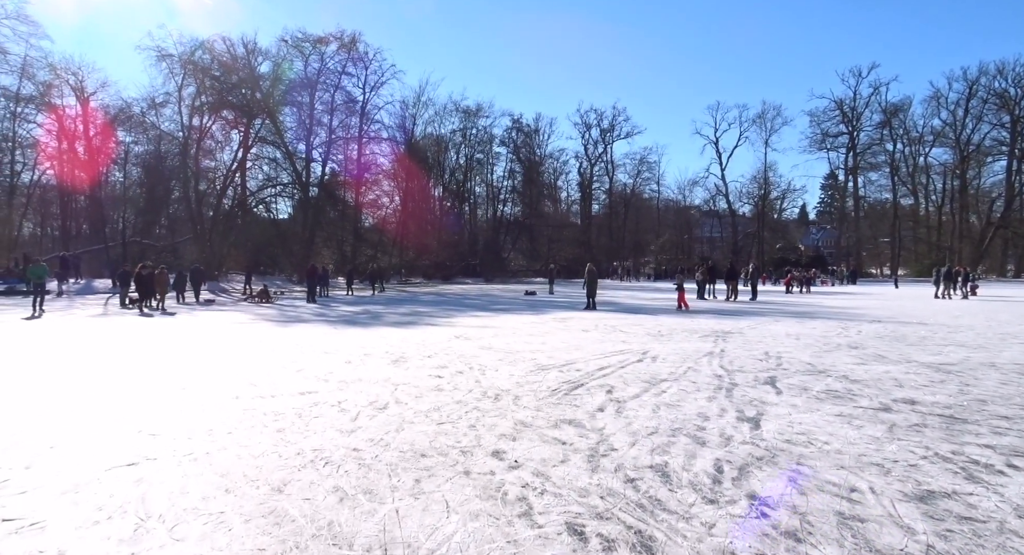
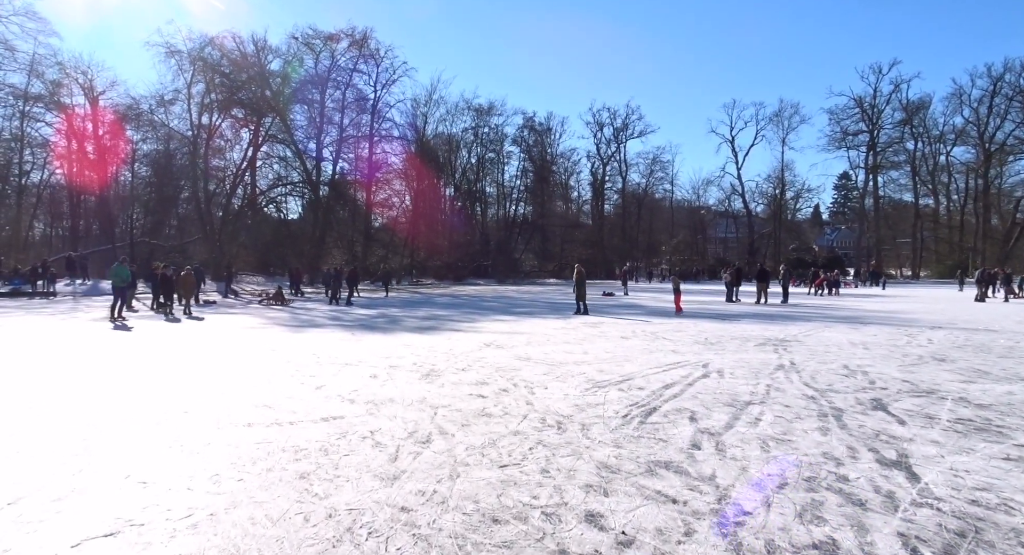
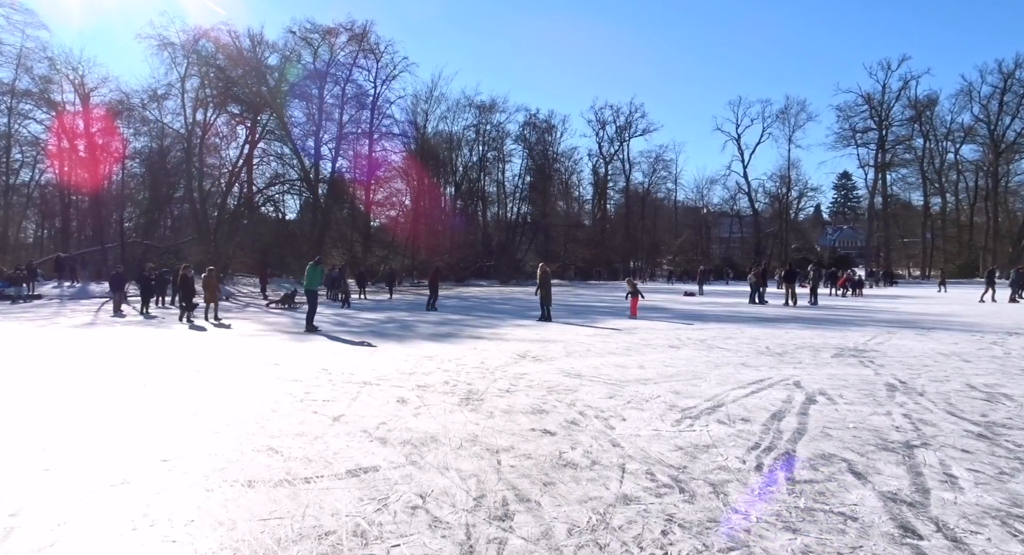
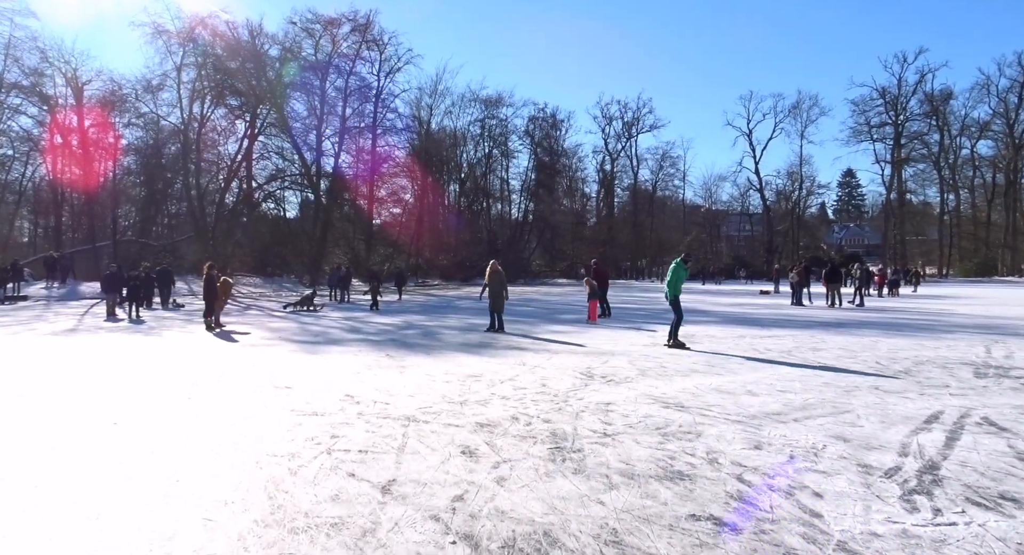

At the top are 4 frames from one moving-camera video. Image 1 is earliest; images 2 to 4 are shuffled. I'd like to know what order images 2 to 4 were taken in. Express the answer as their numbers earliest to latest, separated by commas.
2, 3, 4
